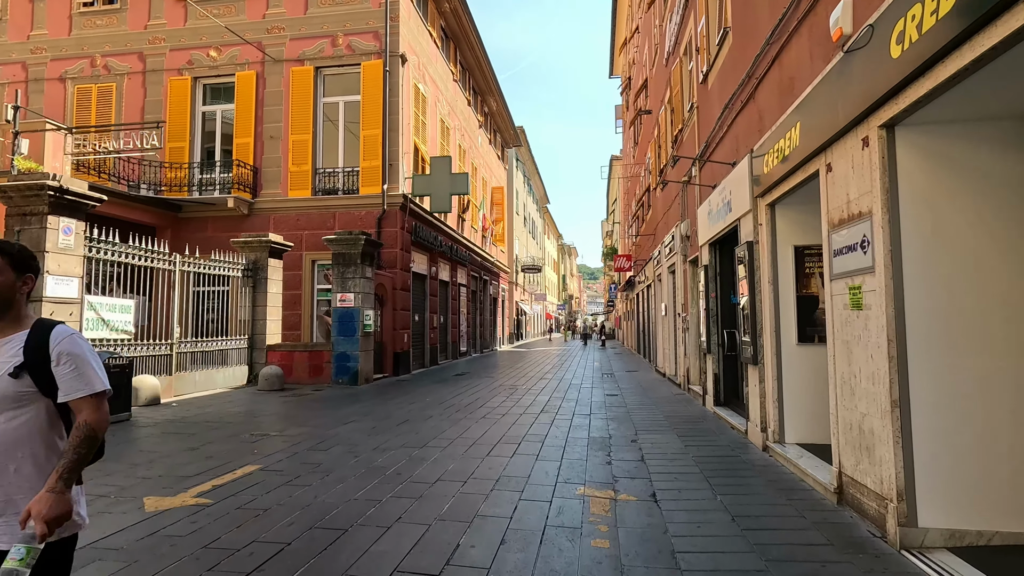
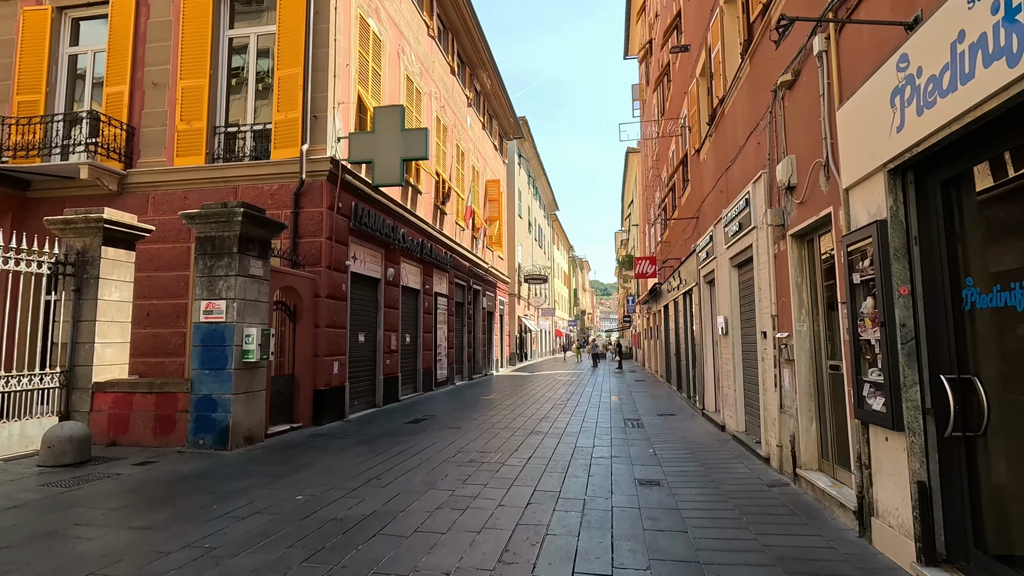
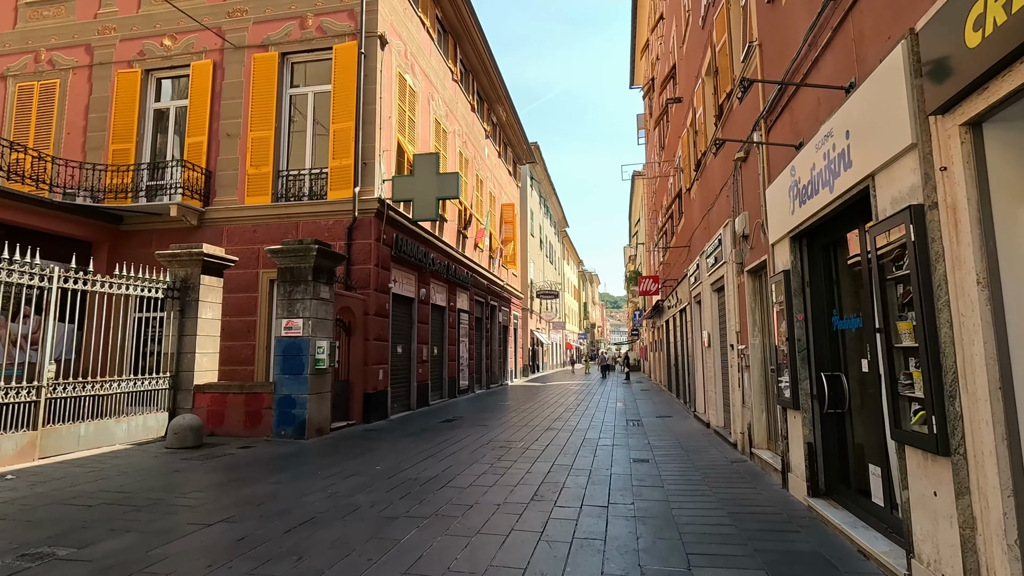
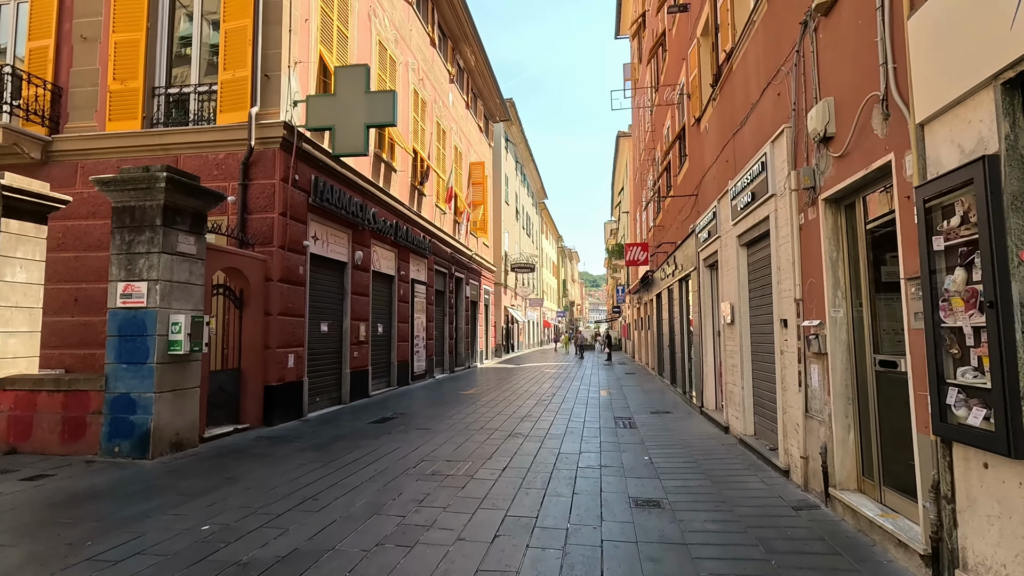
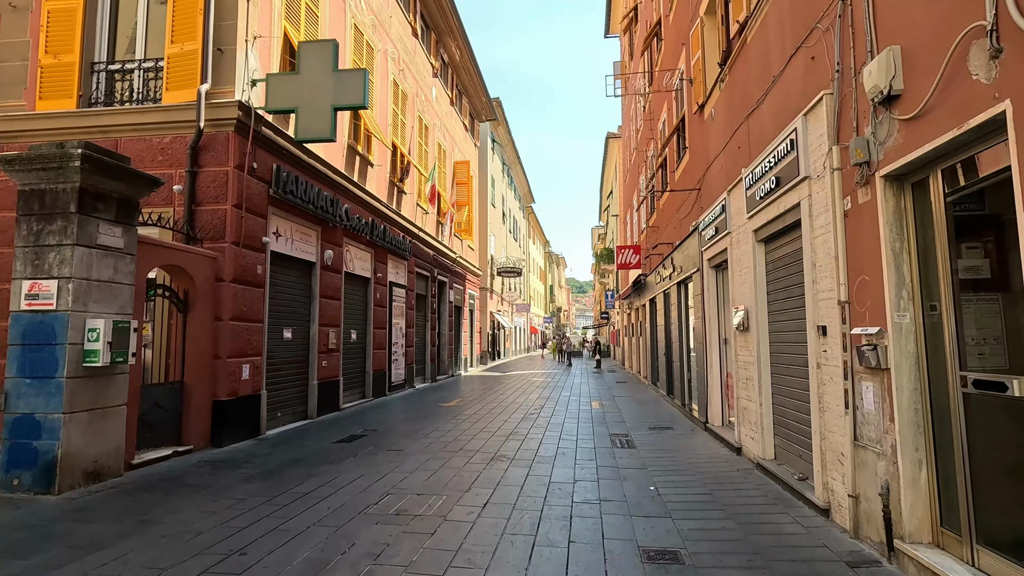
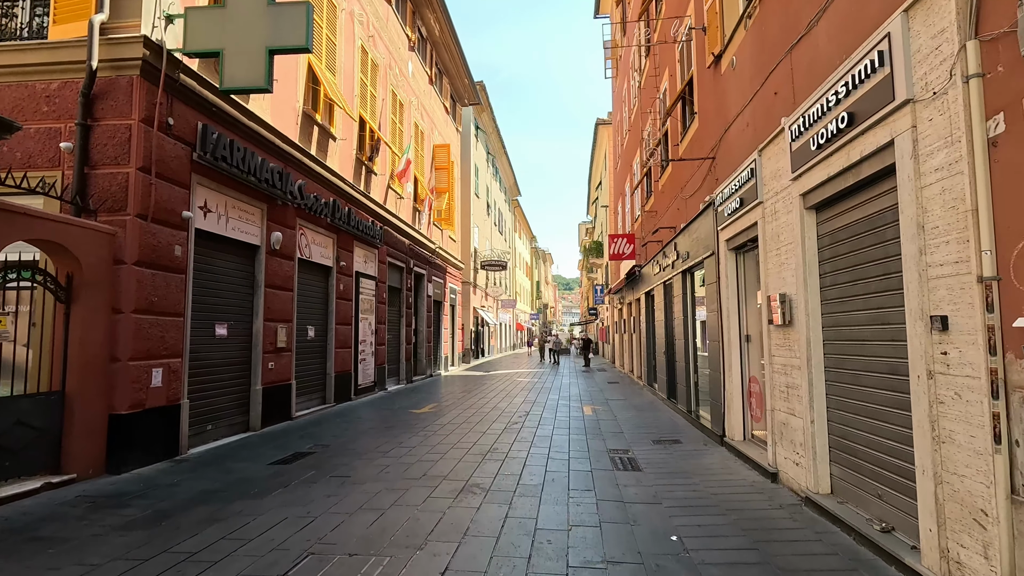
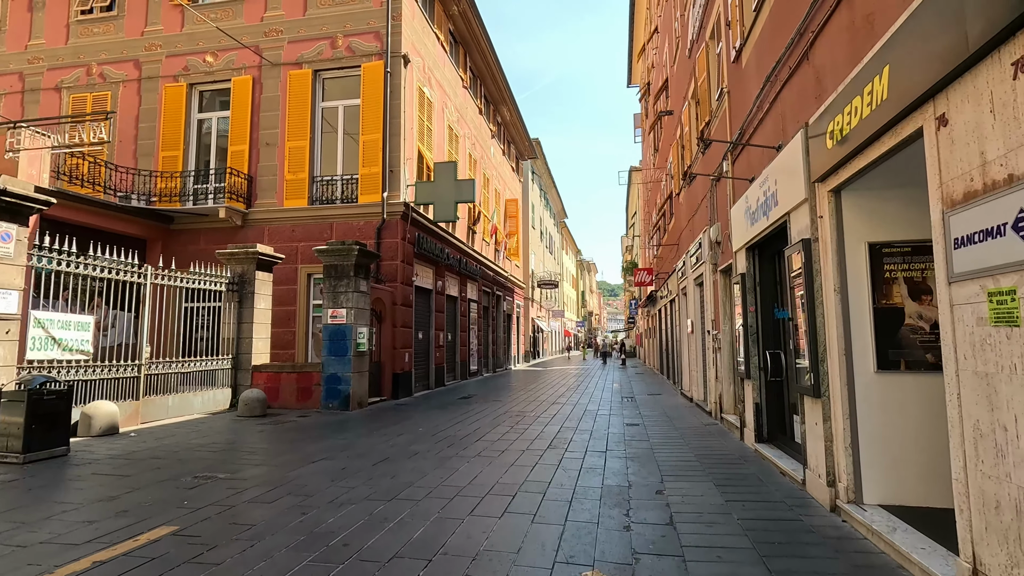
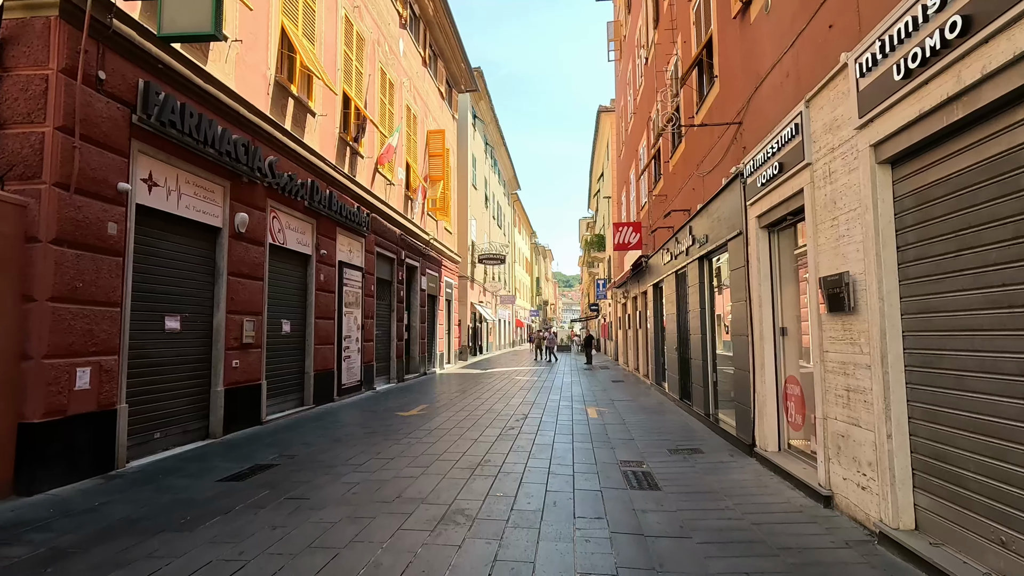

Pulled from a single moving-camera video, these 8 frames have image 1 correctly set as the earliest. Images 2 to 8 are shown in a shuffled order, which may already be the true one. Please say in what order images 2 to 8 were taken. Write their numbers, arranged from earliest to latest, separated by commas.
7, 3, 2, 4, 5, 6, 8
